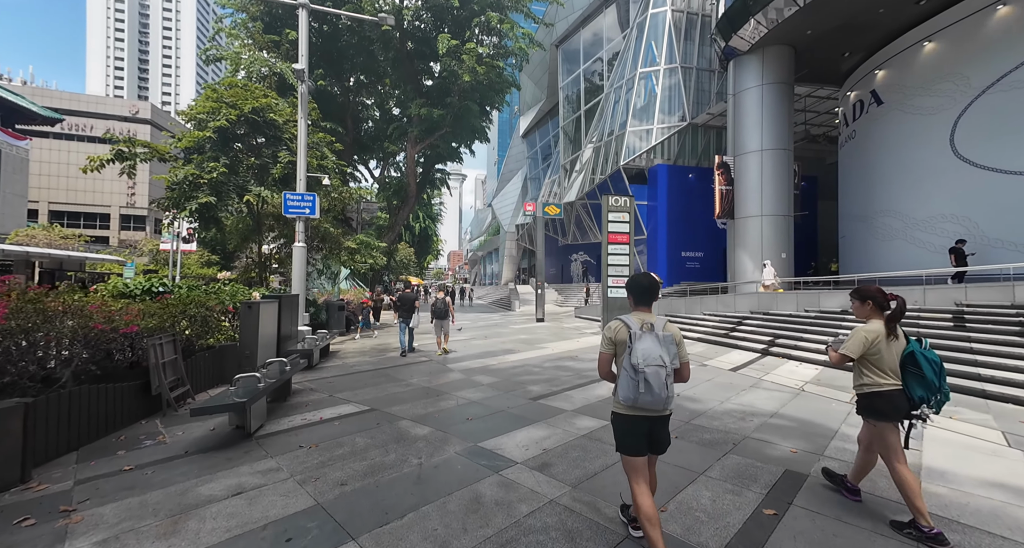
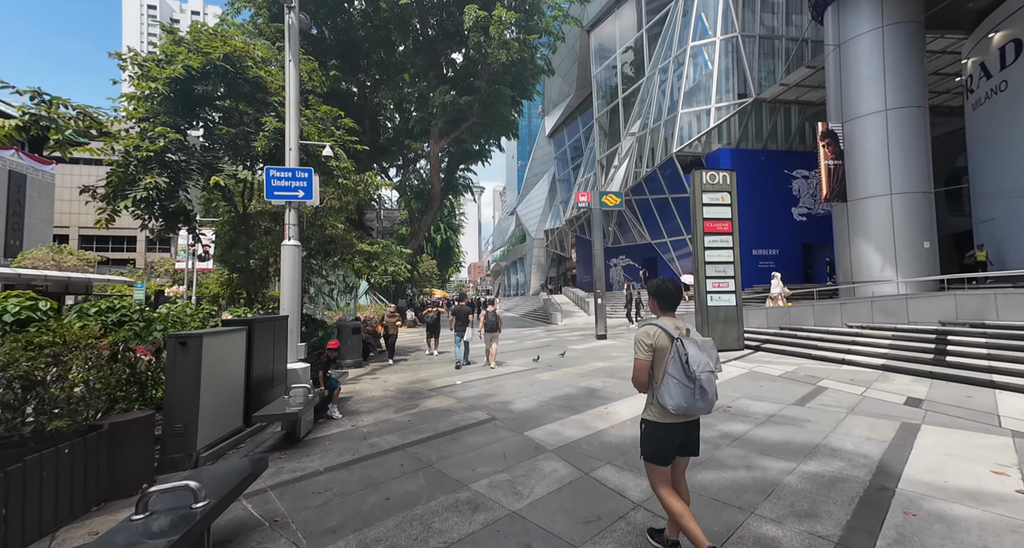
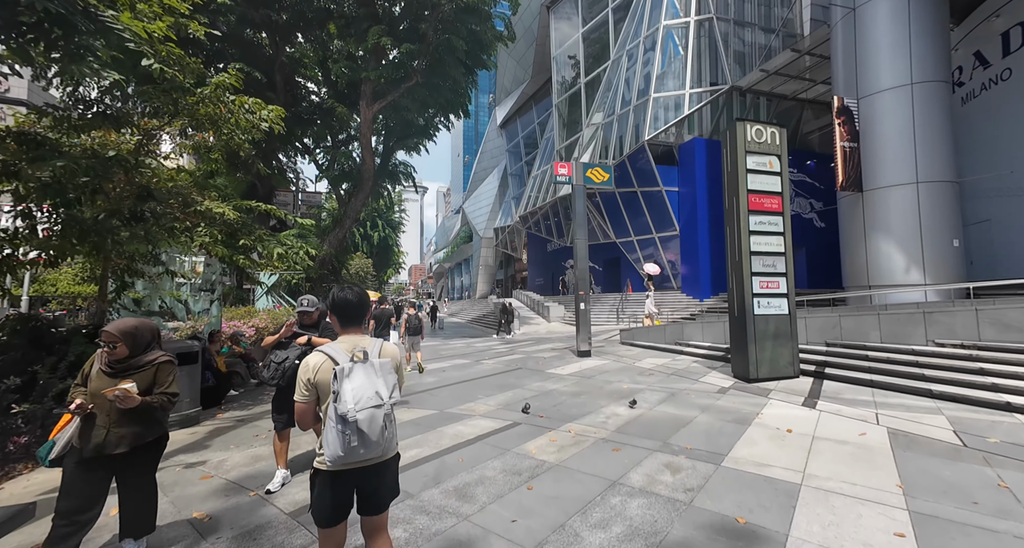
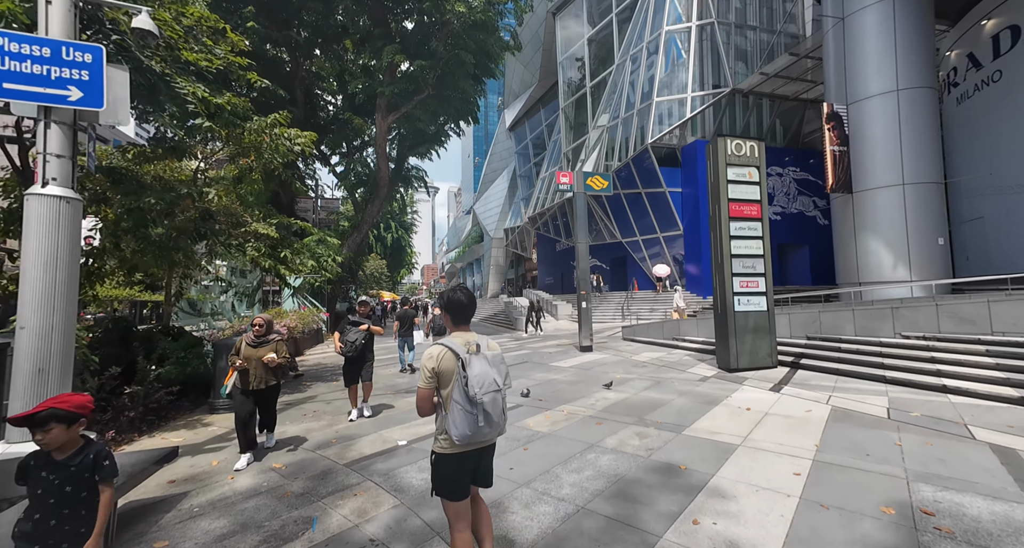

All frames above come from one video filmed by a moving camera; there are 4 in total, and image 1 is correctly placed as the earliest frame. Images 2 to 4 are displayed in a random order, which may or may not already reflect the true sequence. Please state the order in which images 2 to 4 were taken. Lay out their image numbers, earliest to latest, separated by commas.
2, 4, 3
